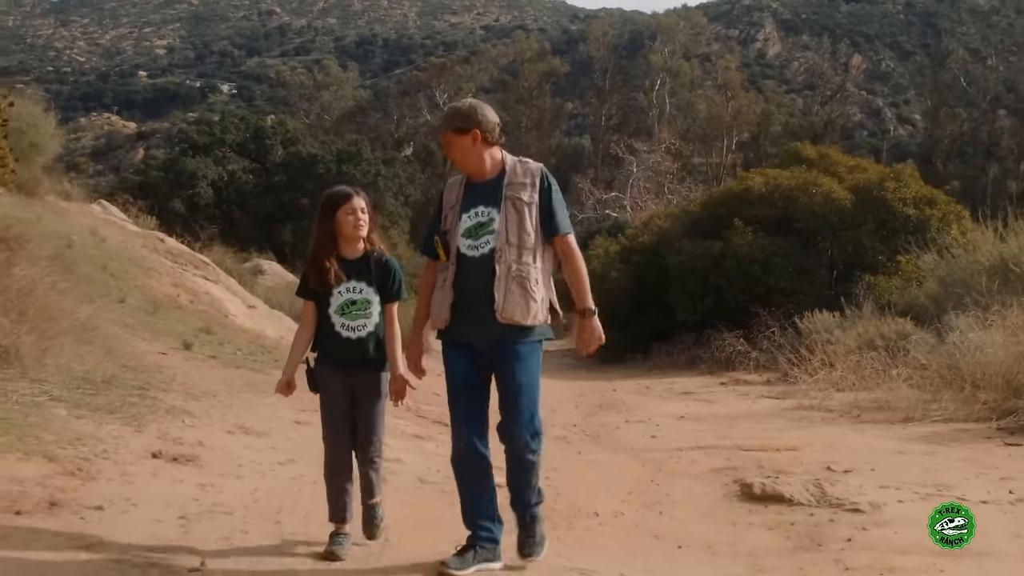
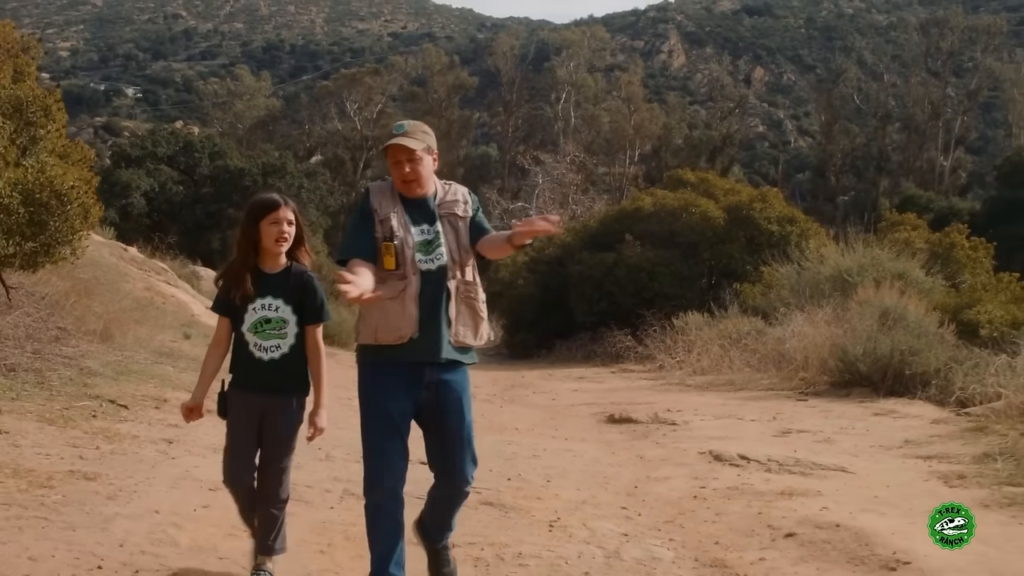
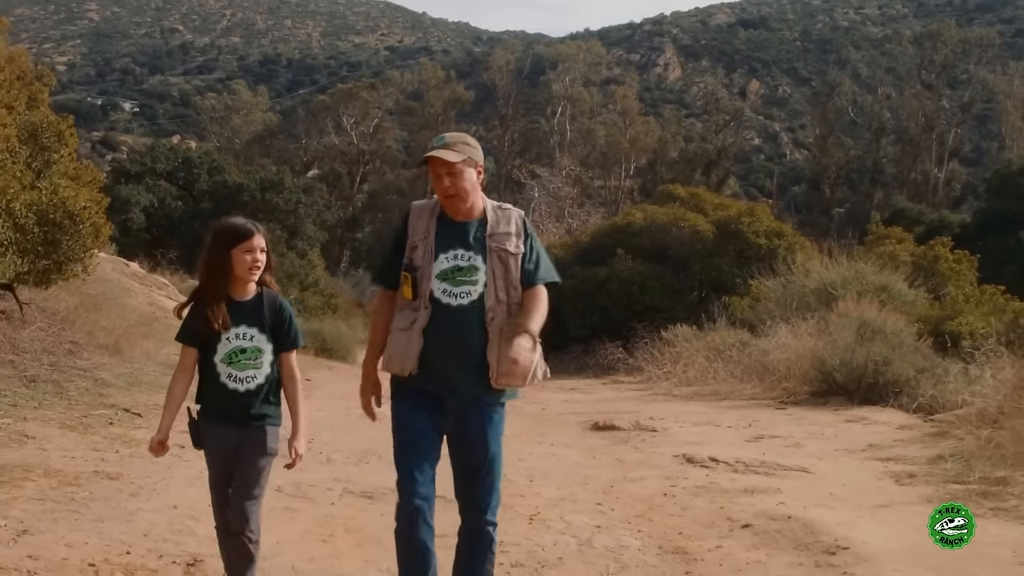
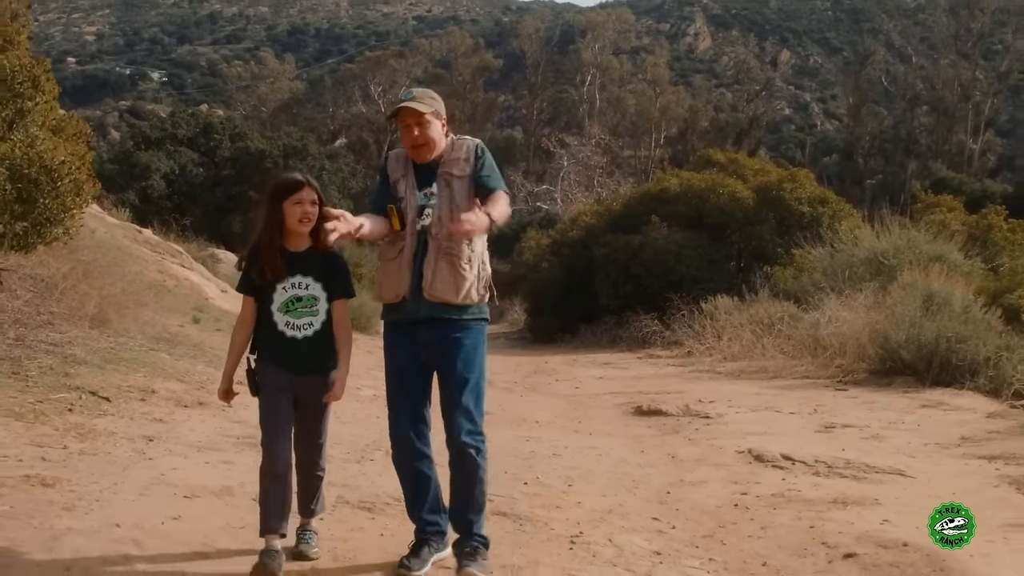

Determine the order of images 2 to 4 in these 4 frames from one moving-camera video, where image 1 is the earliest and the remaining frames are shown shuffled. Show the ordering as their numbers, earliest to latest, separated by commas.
4, 2, 3
